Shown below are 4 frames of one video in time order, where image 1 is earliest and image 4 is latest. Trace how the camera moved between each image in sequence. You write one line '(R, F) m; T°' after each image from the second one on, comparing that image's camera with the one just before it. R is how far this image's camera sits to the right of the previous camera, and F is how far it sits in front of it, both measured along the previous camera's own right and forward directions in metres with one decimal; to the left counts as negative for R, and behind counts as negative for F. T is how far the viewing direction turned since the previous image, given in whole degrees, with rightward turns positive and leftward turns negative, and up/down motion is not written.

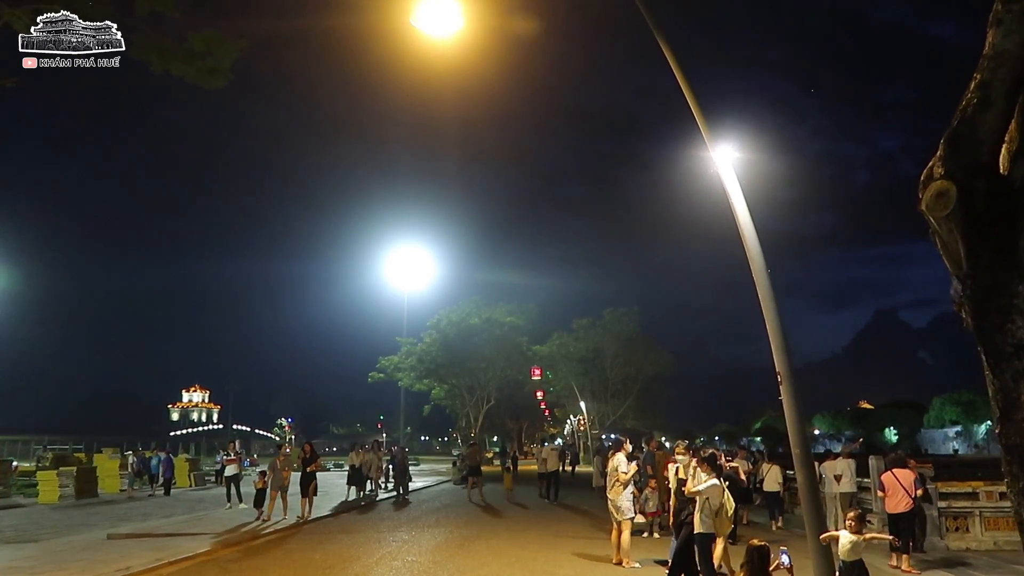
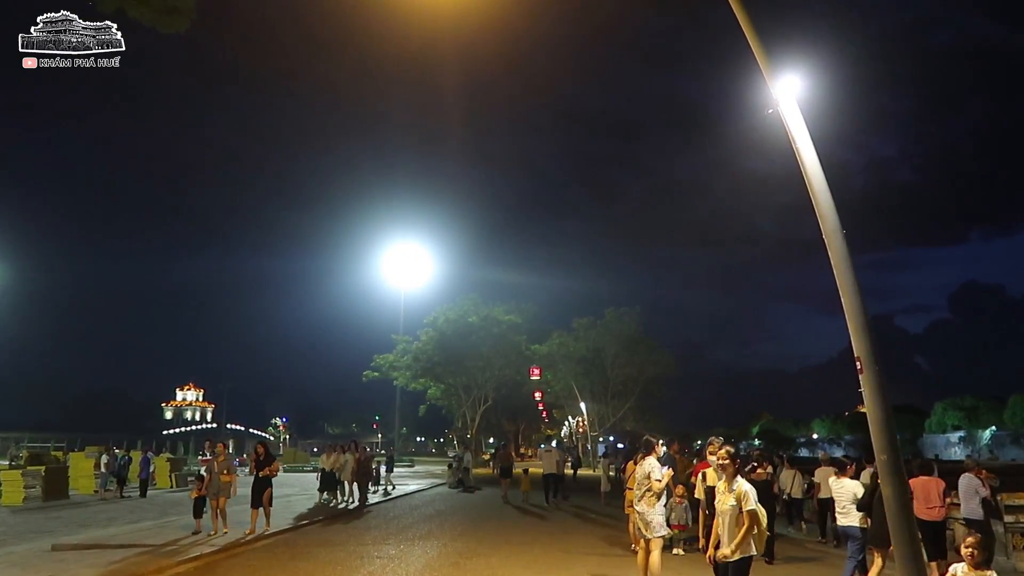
(-0.1, +1.9) m; 0°
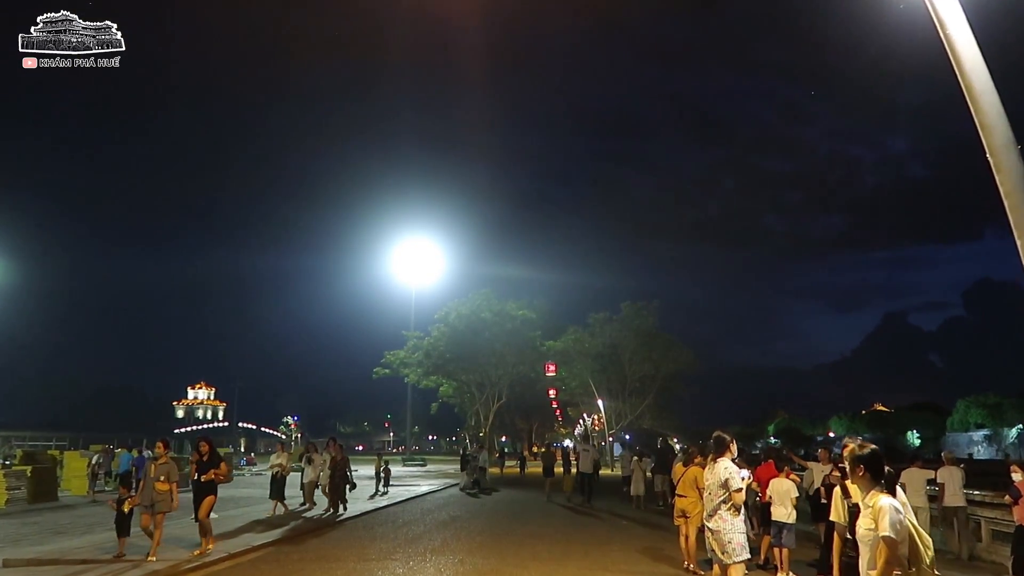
(-0.2, +2.1) m; -1°
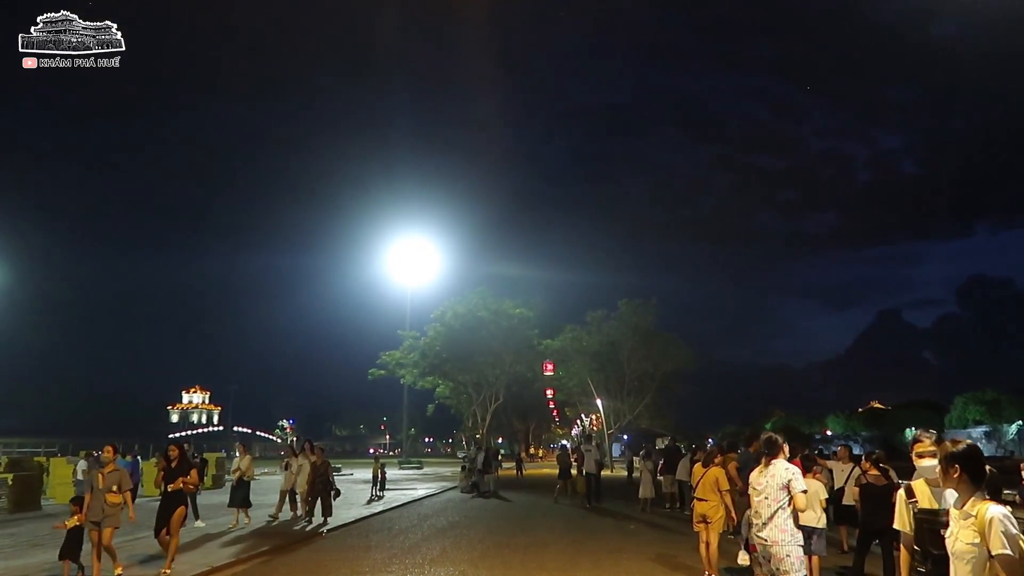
(-0.1, +0.9) m; 0°
